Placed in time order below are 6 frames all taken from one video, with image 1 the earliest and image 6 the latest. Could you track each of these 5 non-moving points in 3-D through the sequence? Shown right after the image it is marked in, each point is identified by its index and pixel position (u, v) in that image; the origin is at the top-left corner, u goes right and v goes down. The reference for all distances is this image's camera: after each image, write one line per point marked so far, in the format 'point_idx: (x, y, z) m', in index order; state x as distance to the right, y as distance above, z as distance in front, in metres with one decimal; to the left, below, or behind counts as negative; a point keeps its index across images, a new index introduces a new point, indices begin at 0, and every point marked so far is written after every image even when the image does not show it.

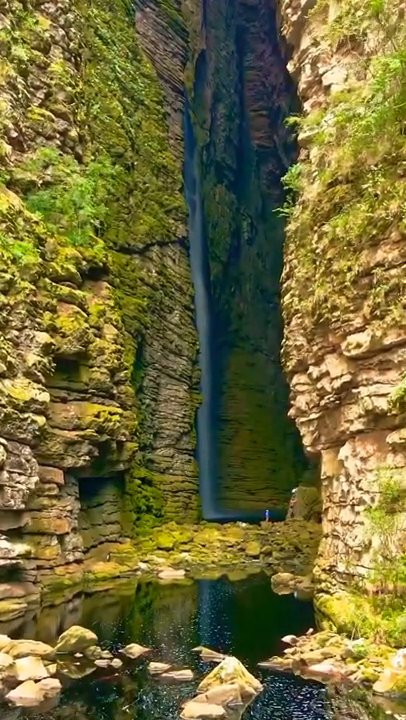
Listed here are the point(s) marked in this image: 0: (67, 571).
0: (-3.8, -5.9, +19.6) m
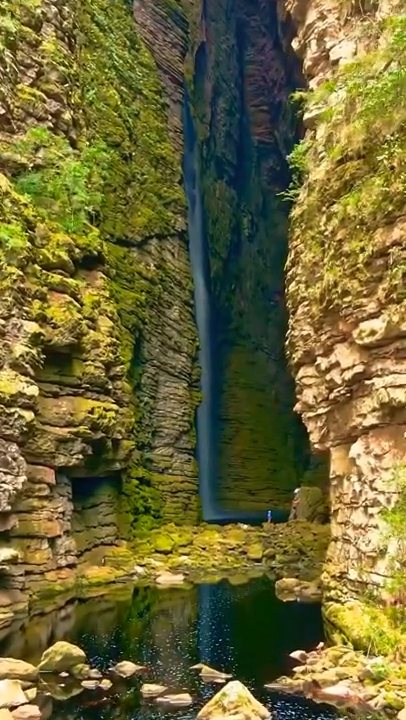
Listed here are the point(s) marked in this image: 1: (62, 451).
0: (-3.8, -5.7, +18.5) m
1: (-3.8, -2.5, +19.1) m
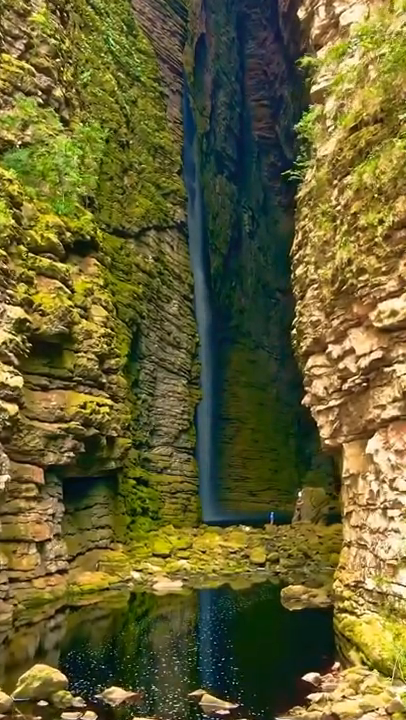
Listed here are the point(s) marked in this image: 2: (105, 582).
0: (-3.8, -5.5, +17.1) m
1: (-3.8, -2.3, +17.8) m
2: (-2.7, -6.2, +19.4) m
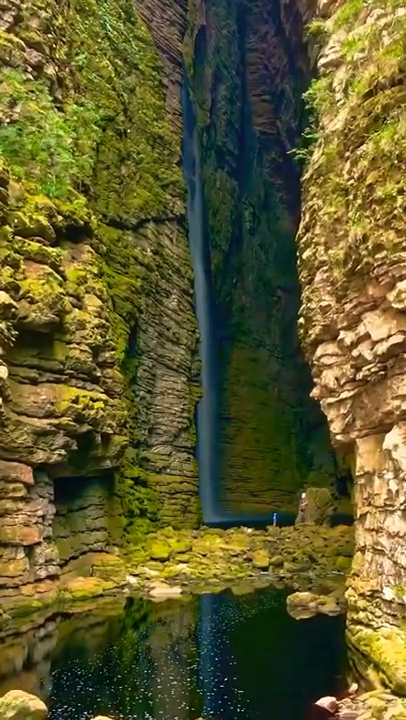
0: (-3.8, -5.3, +16.0) m
1: (-3.8, -2.1, +16.6) m
2: (-2.7, -5.9, +18.3) m
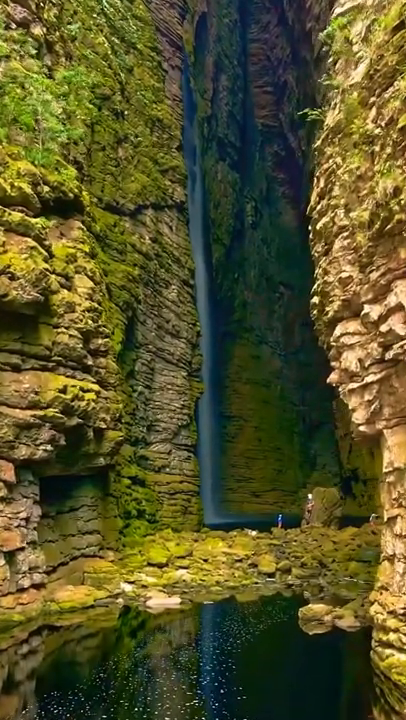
0: (-3.8, -4.9, +14.2) m
1: (-3.8, -1.7, +14.9) m
2: (-2.7, -5.6, +16.5) m
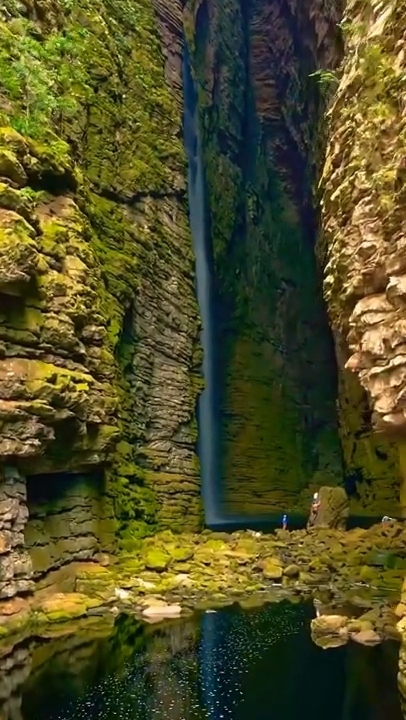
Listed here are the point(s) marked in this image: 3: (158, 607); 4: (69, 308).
0: (-3.7, -4.7, +12.9) m
1: (-3.8, -1.4, +13.5) m
2: (-2.6, -5.3, +15.2) m
3: (-1.0, -5.6, +16.0) m
4: (-3.0, +1.1, +15.5) m
